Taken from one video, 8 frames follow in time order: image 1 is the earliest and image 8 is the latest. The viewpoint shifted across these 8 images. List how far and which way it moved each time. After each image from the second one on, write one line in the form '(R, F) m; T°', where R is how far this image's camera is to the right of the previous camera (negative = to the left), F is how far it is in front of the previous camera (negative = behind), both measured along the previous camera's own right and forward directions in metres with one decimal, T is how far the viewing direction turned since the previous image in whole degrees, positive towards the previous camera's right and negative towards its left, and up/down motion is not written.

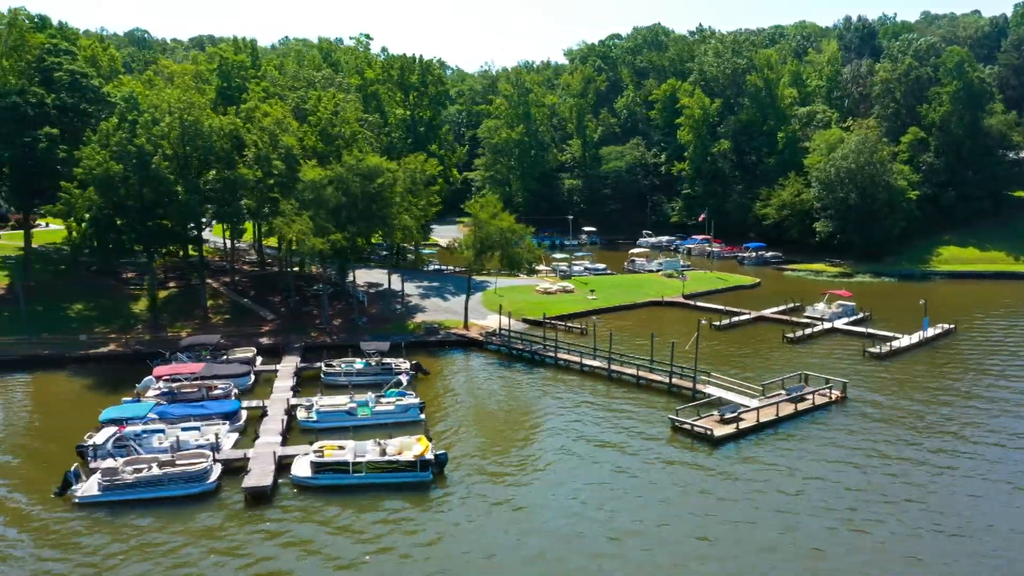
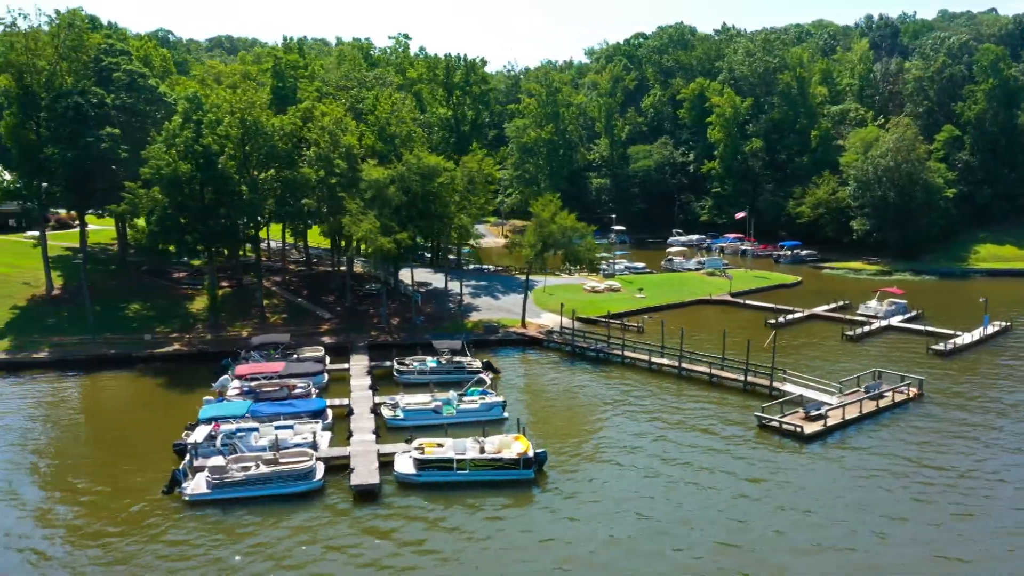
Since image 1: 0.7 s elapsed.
(-3.8, -0.1) m; 0°
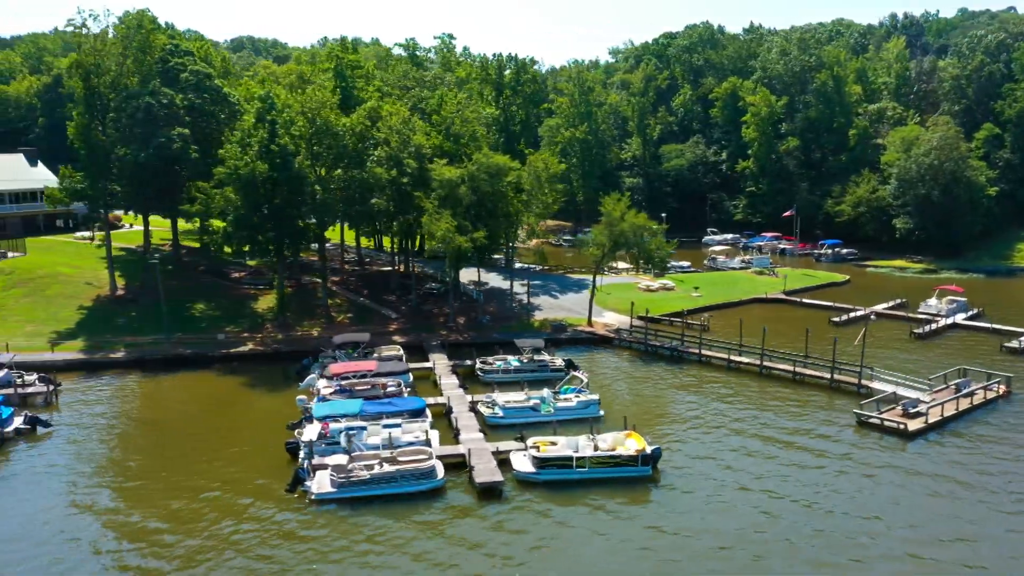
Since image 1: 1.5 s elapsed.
(-4.4, -0.1) m; 0°
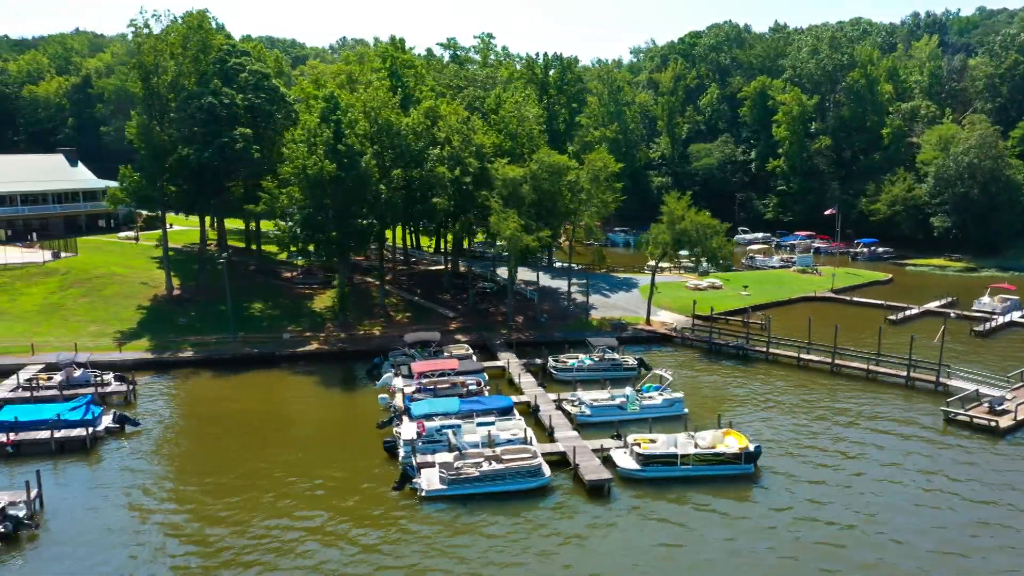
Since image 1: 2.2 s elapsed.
(-3.8, -0.1) m; 0°
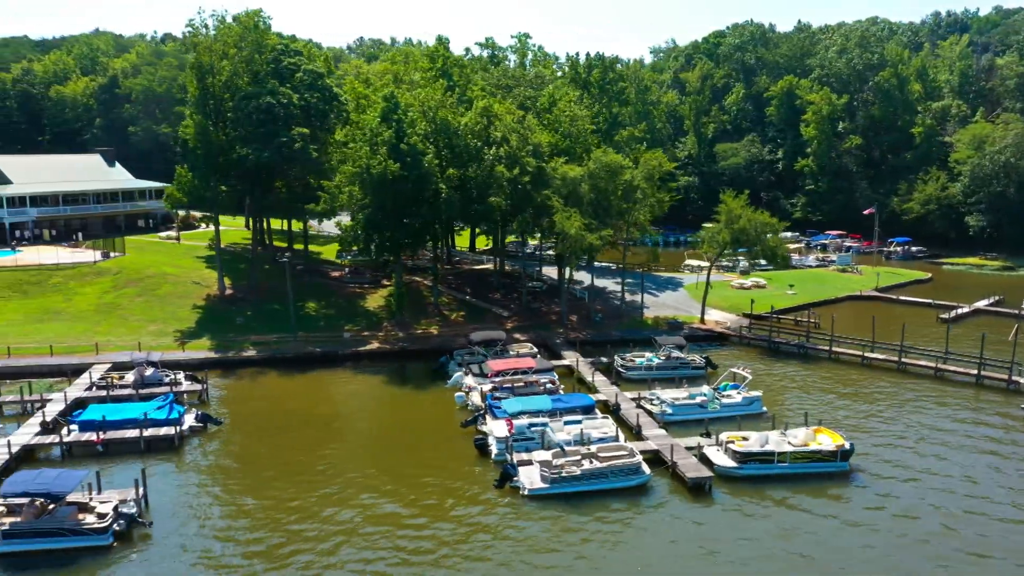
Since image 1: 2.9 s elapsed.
(-3.6, -0.1) m; 0°
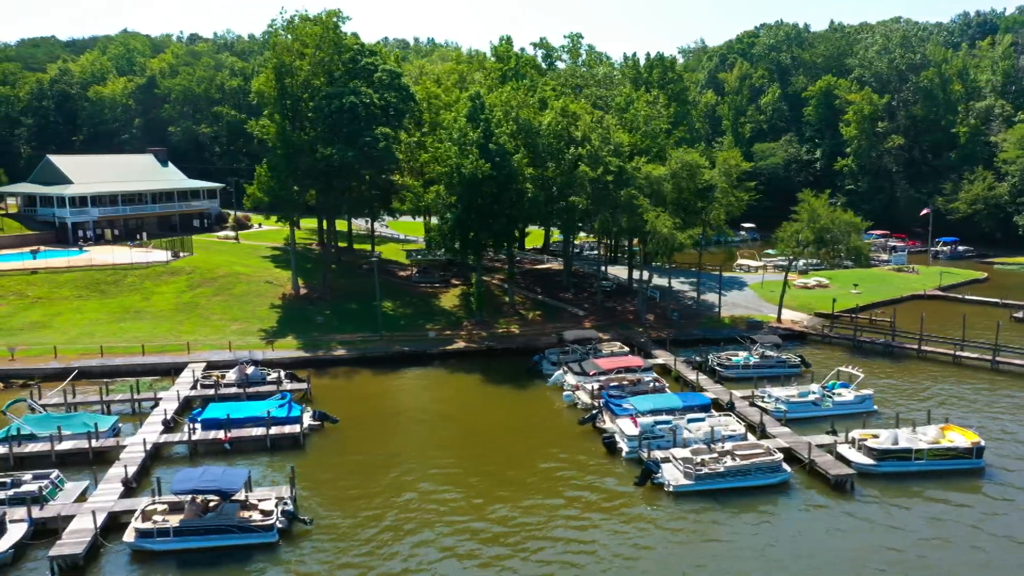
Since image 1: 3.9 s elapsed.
(-5.2, -0.1) m; 0°
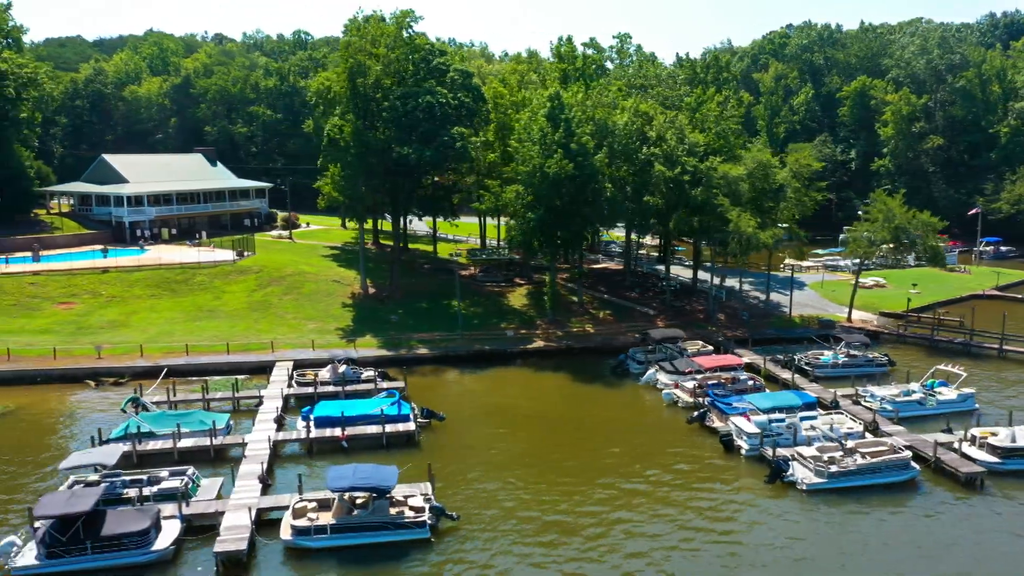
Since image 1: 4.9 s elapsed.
(-4.8, -0.1) m; 0°
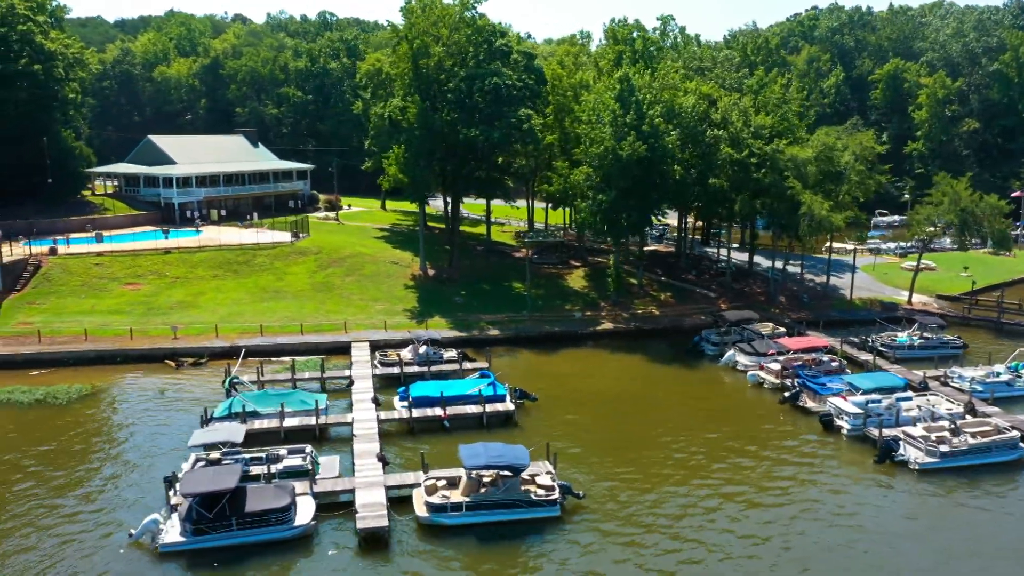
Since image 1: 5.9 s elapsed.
(-4.2, -0.2) m; 0°
